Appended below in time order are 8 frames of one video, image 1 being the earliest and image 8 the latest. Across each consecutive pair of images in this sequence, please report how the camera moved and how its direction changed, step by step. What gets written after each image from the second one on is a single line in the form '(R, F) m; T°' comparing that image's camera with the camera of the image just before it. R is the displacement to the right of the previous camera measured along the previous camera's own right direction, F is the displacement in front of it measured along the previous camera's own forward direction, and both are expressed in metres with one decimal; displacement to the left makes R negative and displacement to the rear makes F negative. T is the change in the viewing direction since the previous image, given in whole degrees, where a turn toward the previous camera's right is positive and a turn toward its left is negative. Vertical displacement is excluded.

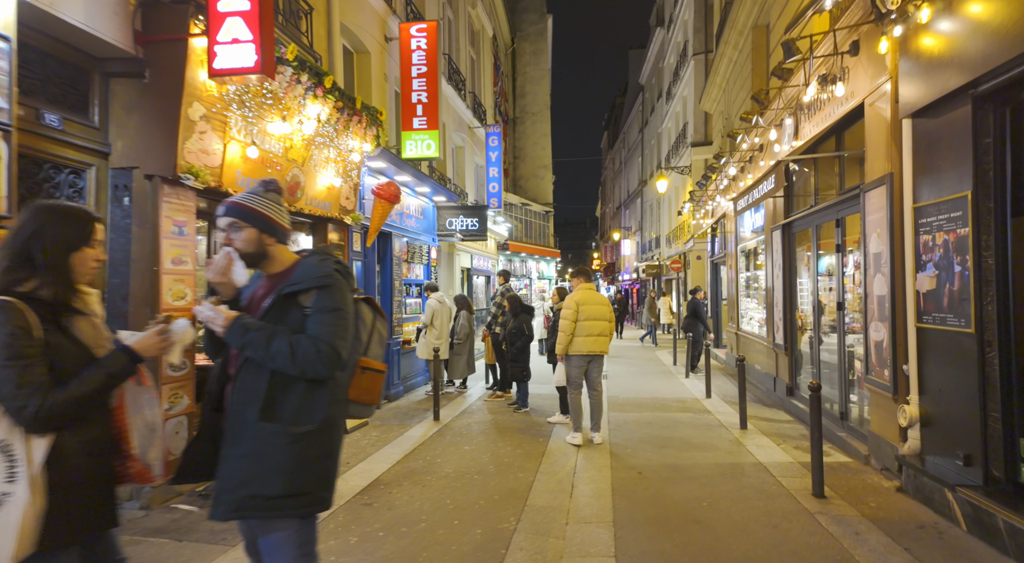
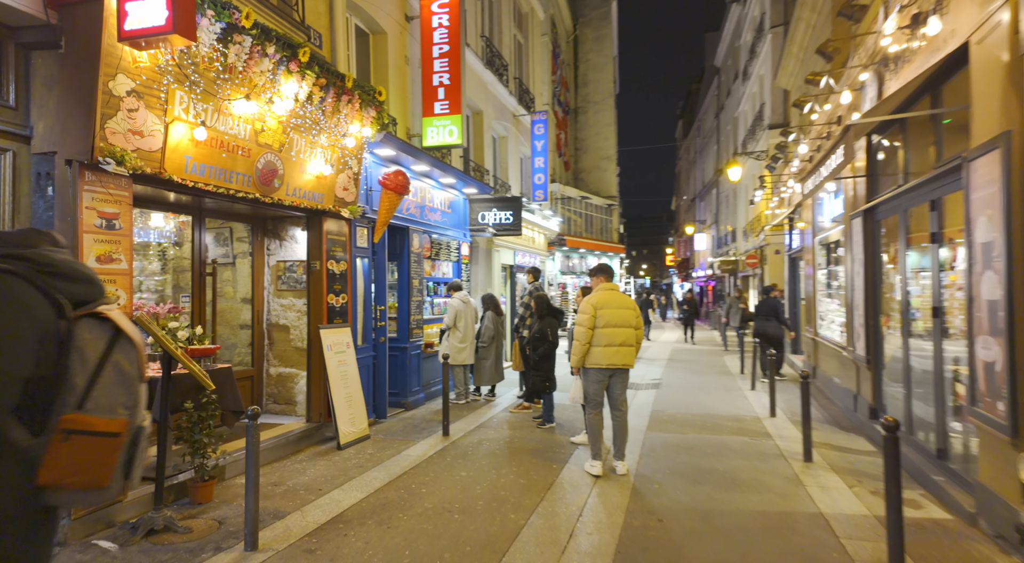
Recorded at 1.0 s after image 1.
(+0.7, +1.0) m; -8°
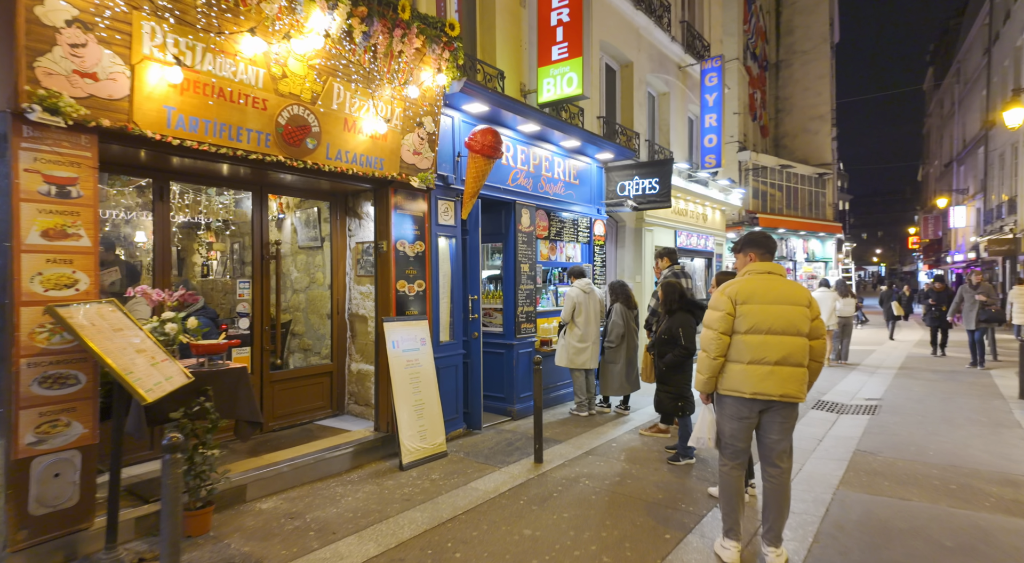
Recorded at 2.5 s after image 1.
(+0.8, +1.9) m; -20°
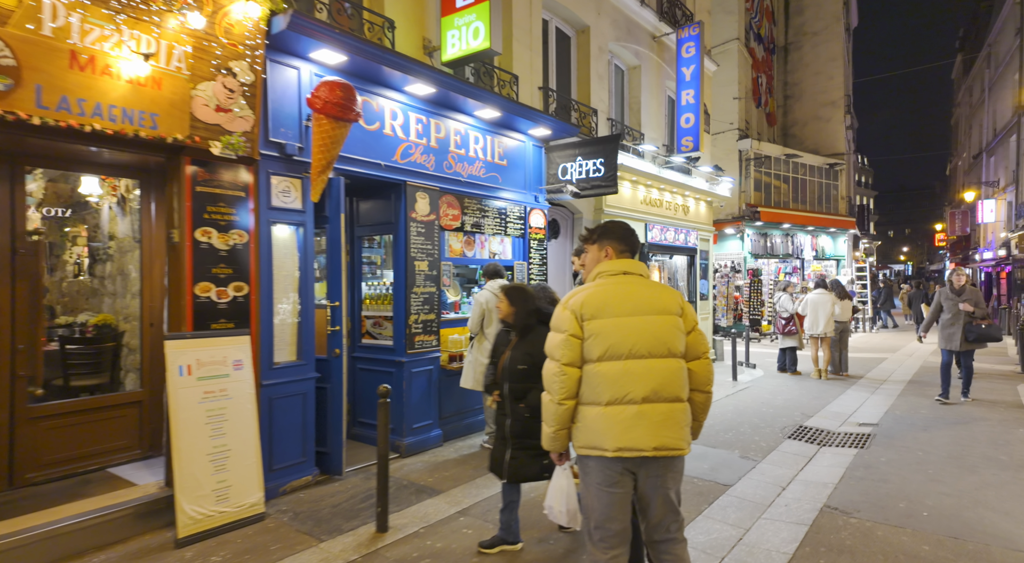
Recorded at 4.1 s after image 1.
(+1.3, +1.5) m; -2°
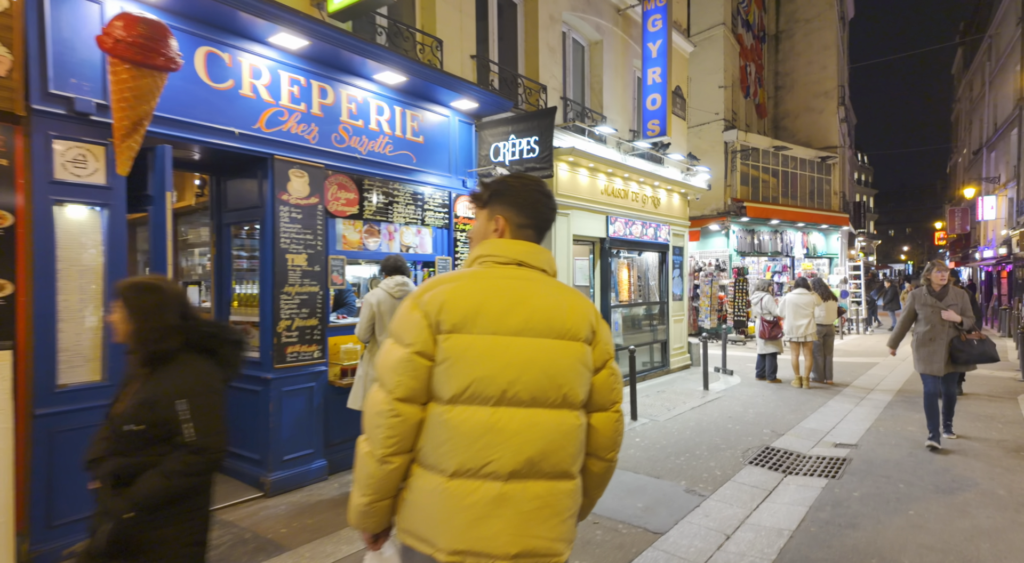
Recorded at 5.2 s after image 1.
(+0.9, +1.1) m; 0°
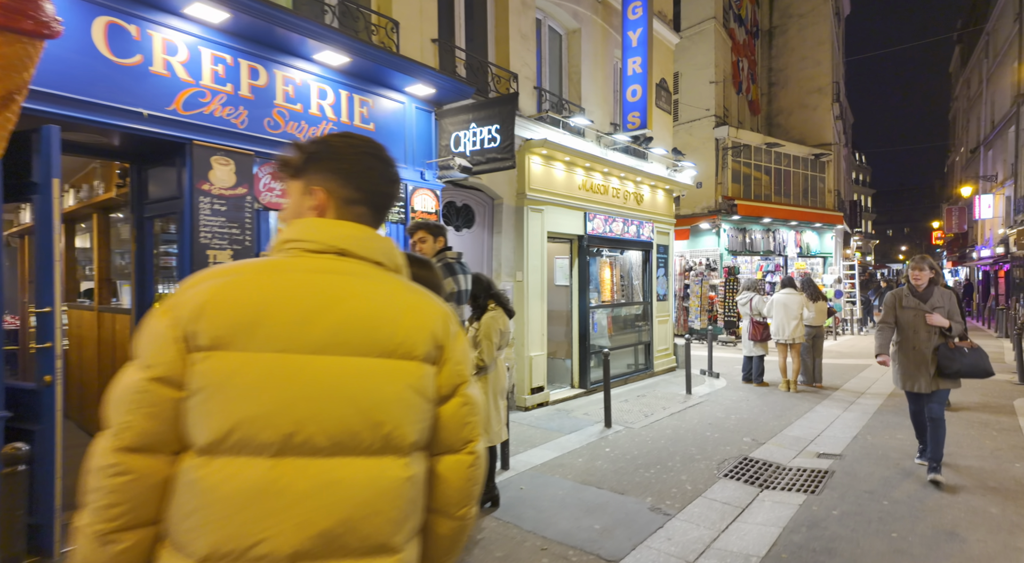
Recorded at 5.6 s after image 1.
(+0.4, +0.4) m; 0°
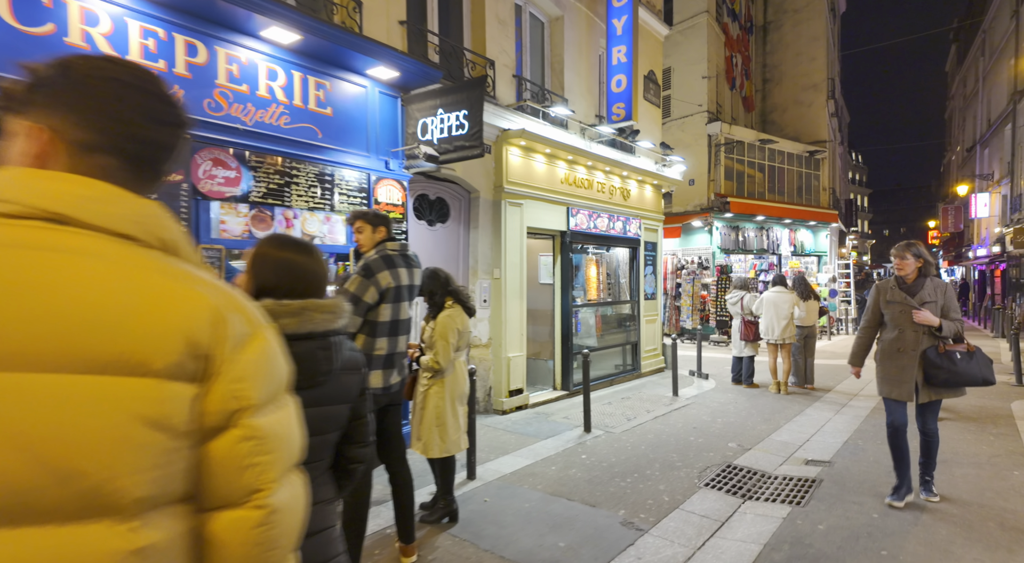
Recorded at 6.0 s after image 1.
(+0.3, +0.4) m; 0°
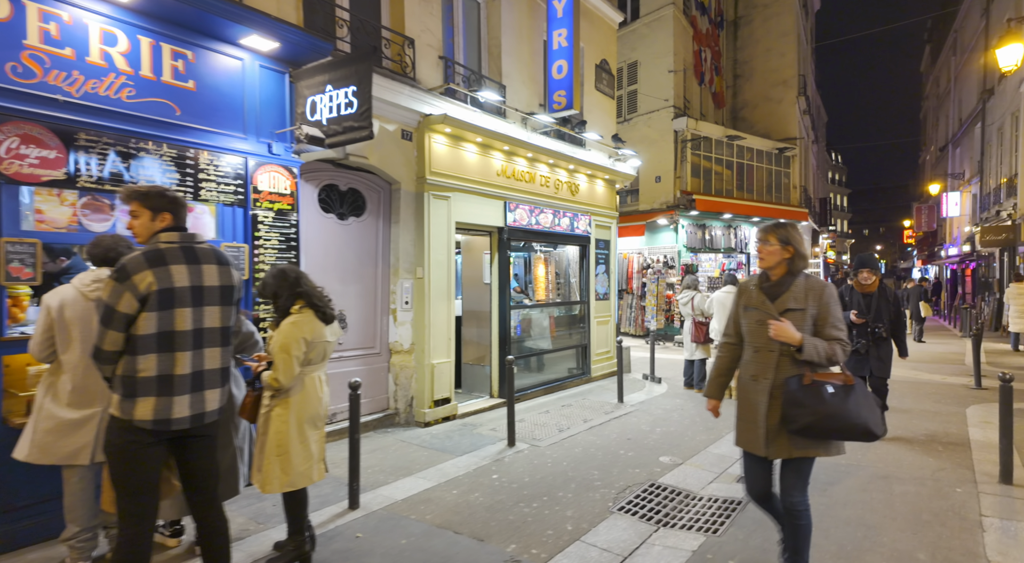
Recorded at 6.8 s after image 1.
(+0.8, +0.6) m; +1°
